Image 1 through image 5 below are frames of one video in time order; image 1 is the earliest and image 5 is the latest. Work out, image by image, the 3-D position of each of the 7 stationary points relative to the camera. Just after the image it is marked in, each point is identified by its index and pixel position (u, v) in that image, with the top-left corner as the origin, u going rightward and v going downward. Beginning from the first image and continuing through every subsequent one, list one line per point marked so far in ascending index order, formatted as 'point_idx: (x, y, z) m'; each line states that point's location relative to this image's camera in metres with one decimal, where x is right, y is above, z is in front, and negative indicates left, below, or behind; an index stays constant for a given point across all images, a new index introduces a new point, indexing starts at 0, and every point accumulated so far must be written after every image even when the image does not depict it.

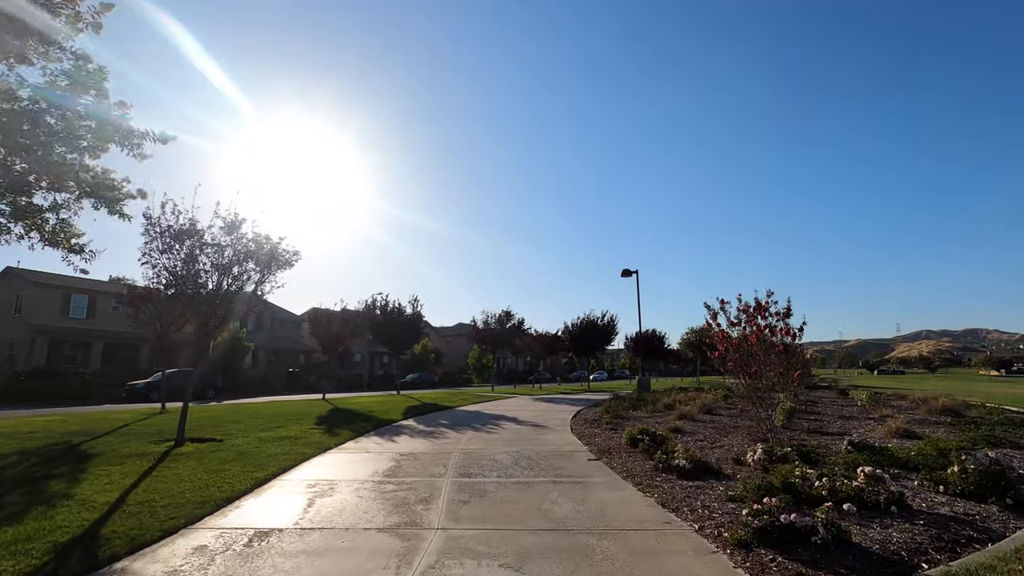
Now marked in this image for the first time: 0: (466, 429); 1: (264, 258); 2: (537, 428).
0: (-1.0, -3.3, +14.4) m
1: (-4.8, +0.6, +12.1) m
2: (+0.6, -3.3, +14.4) m
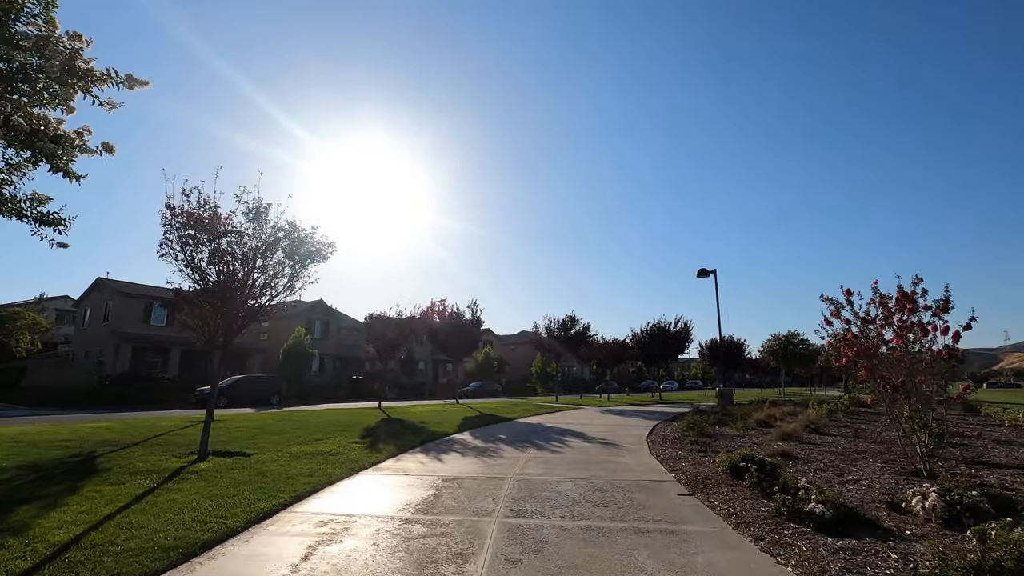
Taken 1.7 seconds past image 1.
0: (+0.3, -3.2, +12.6) m
1: (-3.7, +0.7, +10.6) m
2: (+1.9, -3.2, +12.4) m
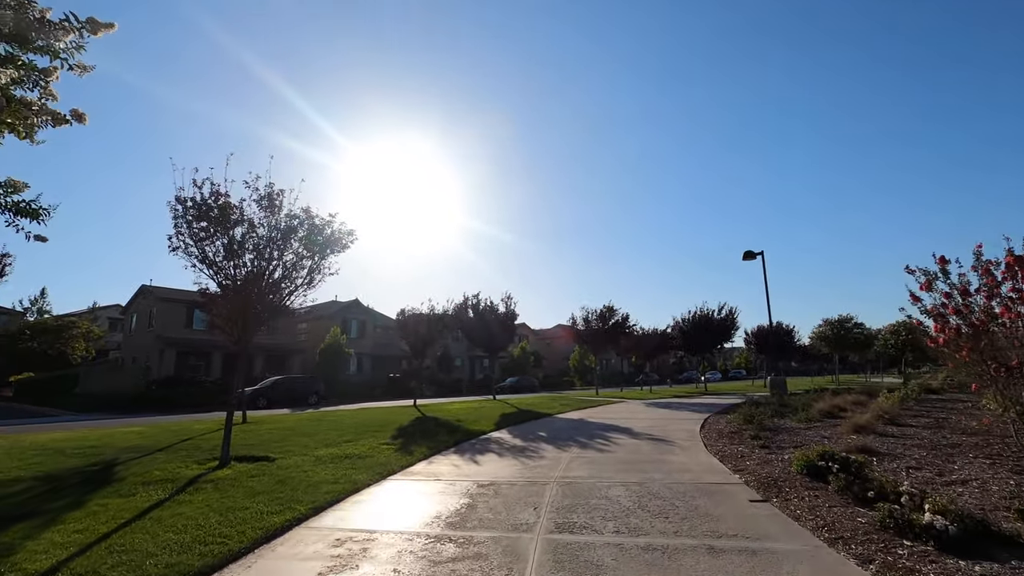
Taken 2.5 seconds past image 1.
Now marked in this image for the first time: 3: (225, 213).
0: (+1.1, -2.9, +11.6) m
1: (-3.2, +0.8, +9.9) m
2: (+2.6, -2.8, +11.3) m
3: (-4.2, +1.1, +9.2) m
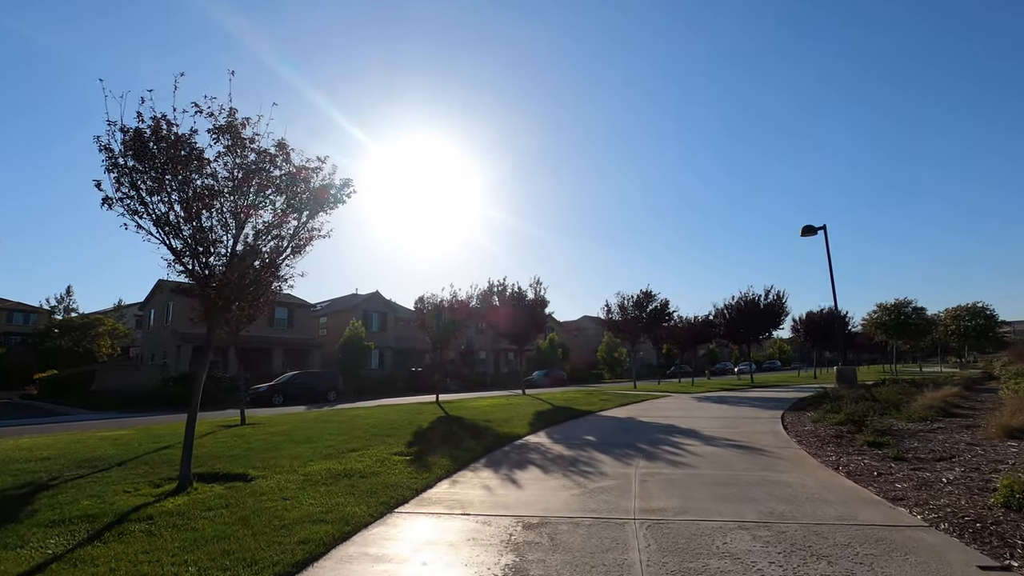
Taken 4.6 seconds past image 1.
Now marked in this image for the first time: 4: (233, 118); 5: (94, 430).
0: (+1.7, -2.4, +9.1) m
1: (-2.6, +1.2, +7.5) m
2: (+3.3, -2.3, +8.8) m
3: (-3.7, +1.5, +6.9) m
4: (-3.1, +1.9, +6.9) m
5: (-10.1, -3.5, +15.1) m
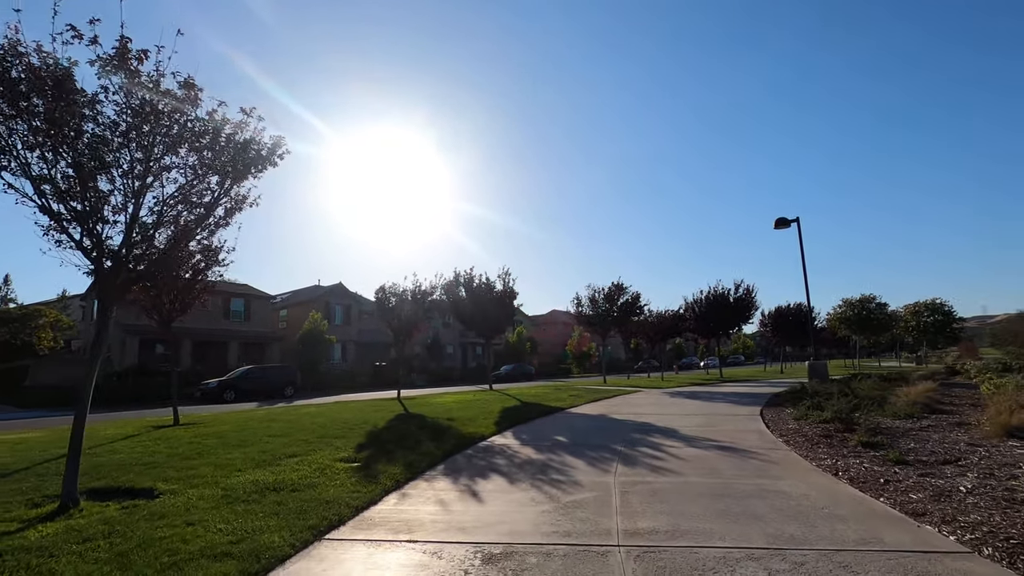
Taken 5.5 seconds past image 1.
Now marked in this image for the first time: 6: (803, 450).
0: (+1.2, -2.2, +8.1) m
1: (-3.0, +1.4, +6.3) m
2: (+2.8, -2.1, +7.9) m
3: (-4.0, +1.7, +5.6) m
4: (-3.5, +2.1, +5.7) m
5: (-11.0, -3.2, +13.5) m
6: (+3.9, -2.1, +8.3) m
